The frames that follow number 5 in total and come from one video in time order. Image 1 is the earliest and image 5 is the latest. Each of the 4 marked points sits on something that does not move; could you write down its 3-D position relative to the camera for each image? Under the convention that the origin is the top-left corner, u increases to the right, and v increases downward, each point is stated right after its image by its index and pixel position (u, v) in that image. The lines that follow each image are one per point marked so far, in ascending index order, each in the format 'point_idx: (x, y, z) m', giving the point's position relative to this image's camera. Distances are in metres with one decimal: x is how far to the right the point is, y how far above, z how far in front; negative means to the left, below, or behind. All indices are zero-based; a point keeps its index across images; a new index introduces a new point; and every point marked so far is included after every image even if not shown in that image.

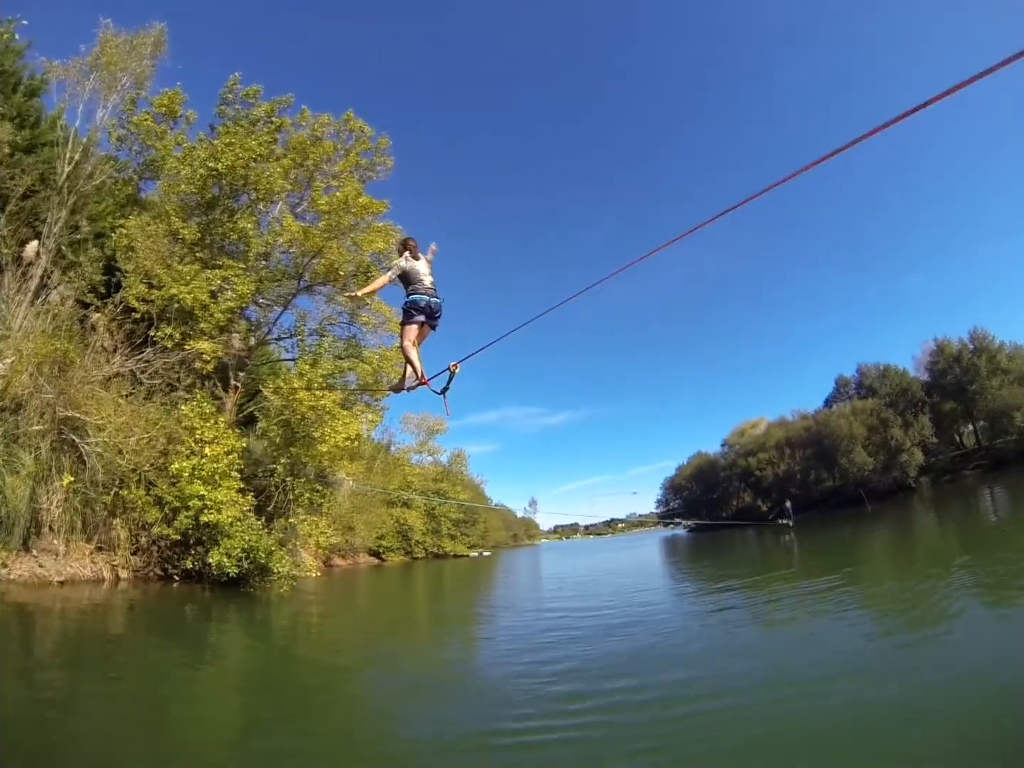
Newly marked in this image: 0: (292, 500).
0: (-6.5, -3.5, +19.7) m
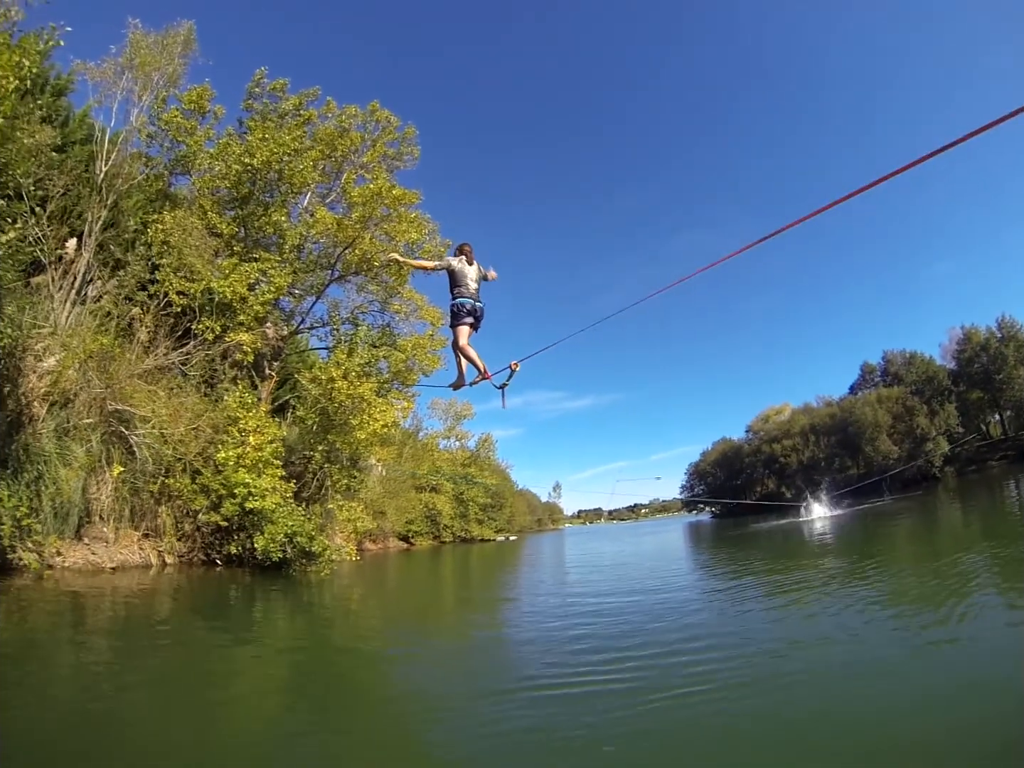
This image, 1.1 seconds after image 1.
0: (-5.8, -3.2, +20.3) m
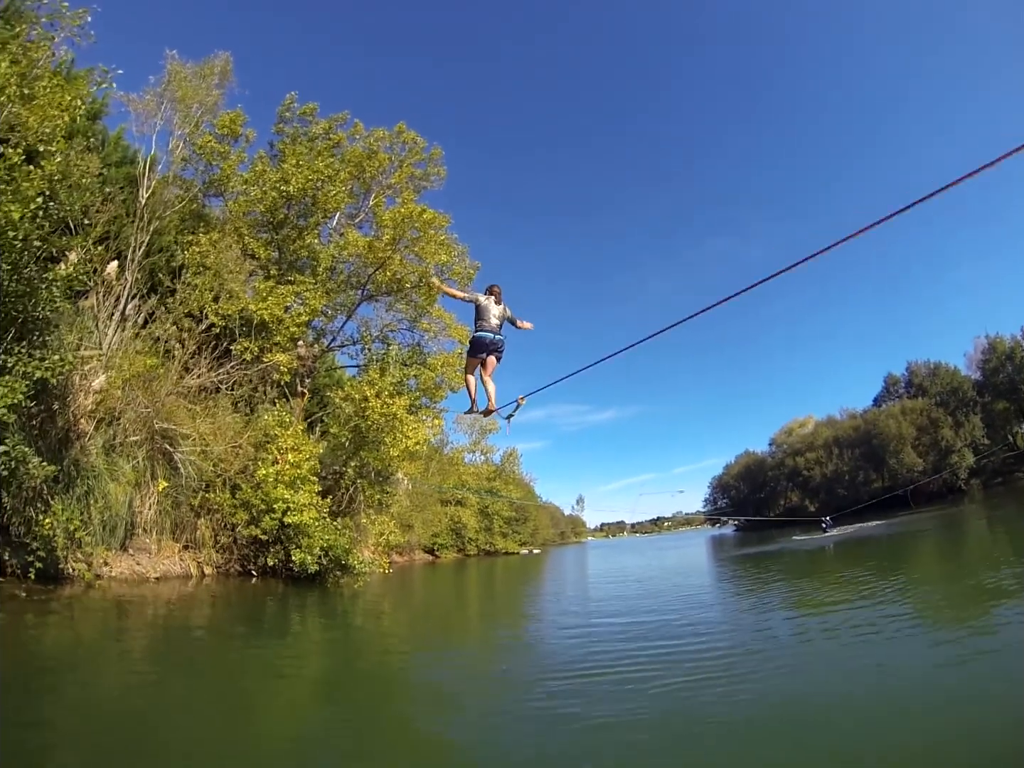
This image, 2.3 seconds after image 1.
0: (-5.0, -3.7, +20.7) m
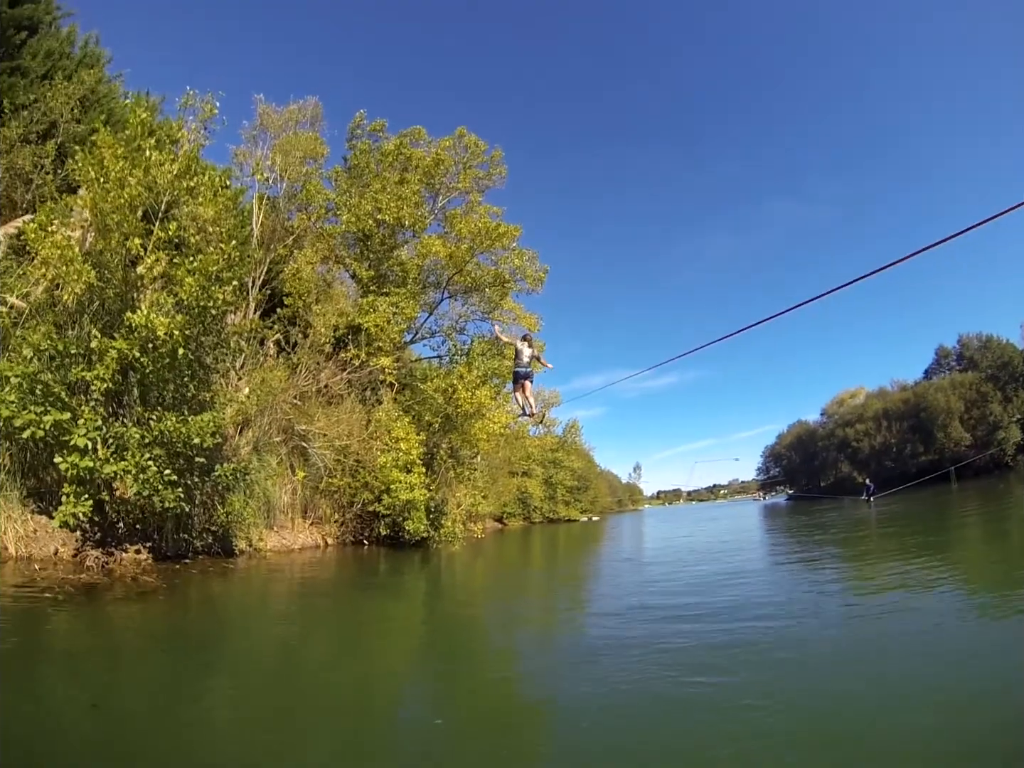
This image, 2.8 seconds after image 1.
0: (-2.9, -3.4, +23.2) m
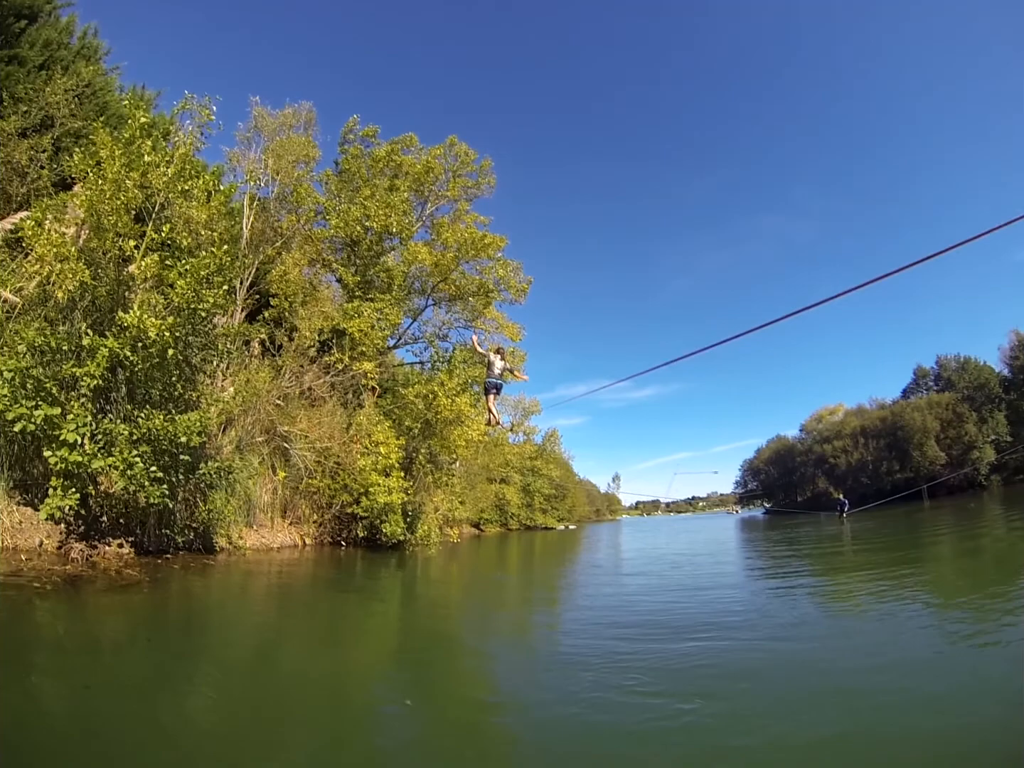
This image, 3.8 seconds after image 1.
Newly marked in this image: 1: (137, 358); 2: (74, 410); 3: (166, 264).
0: (-3.5, -3.5, +23.2) m
1: (-7.0, +0.5, +12.0) m
2: (-7.9, -0.4, +11.5) m
3: (-6.9, +2.4, +12.7) m
